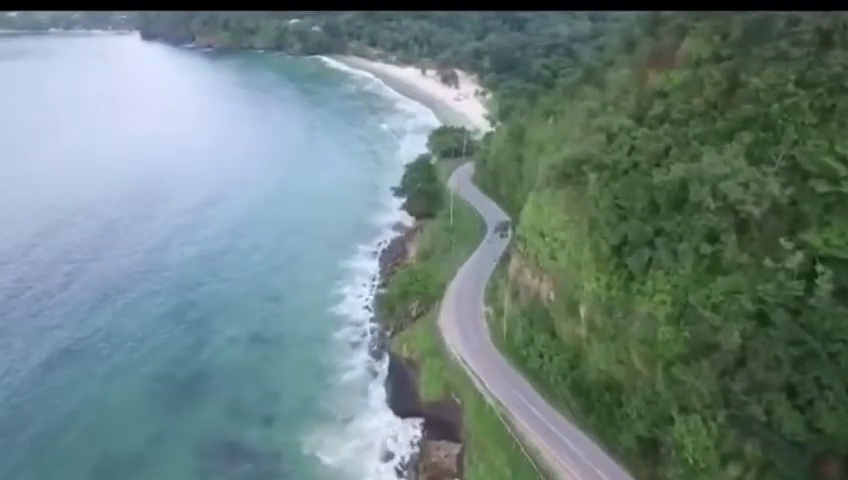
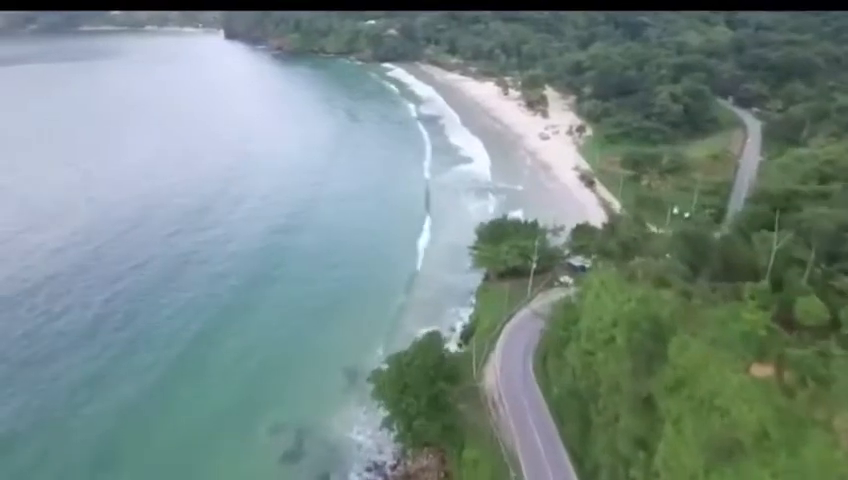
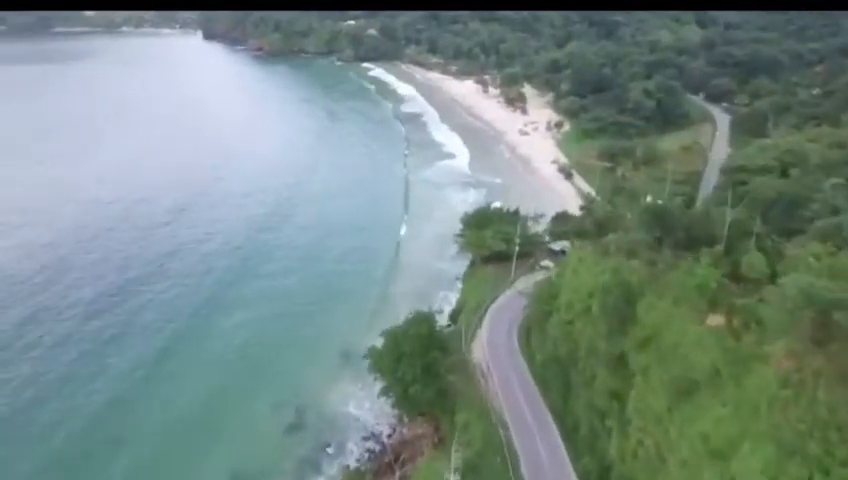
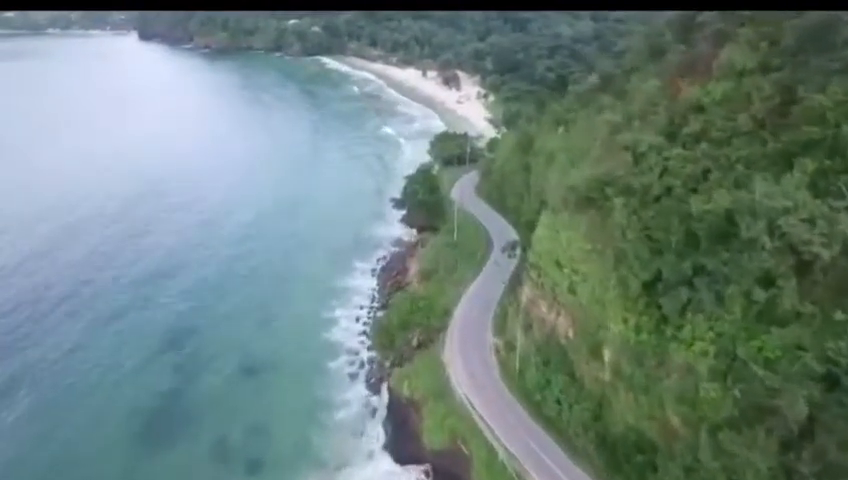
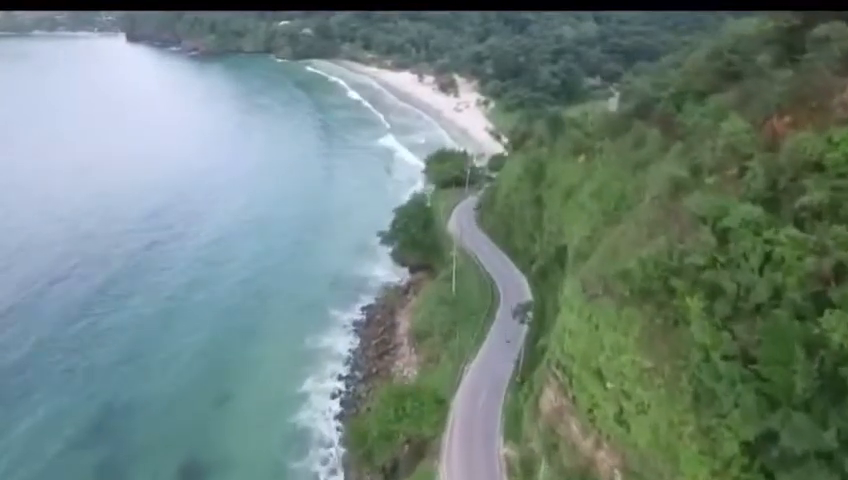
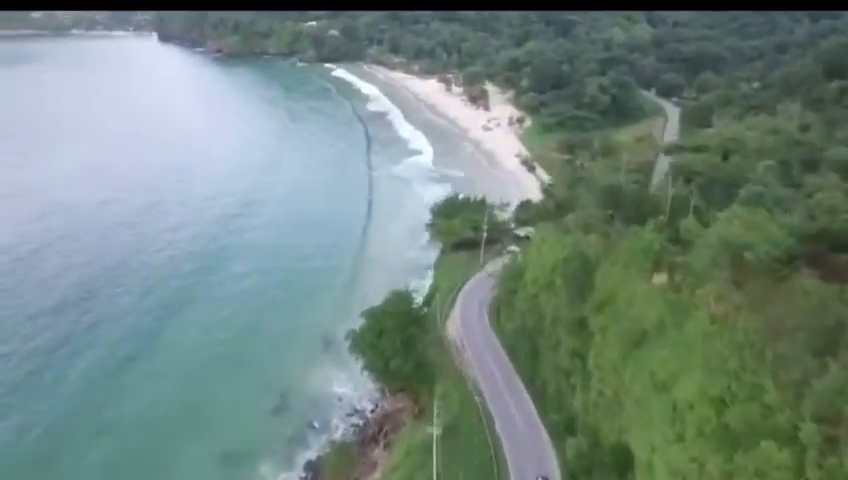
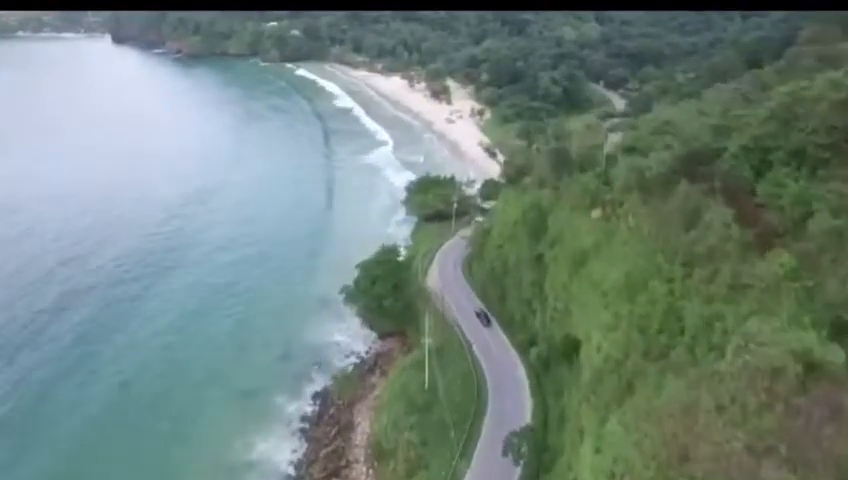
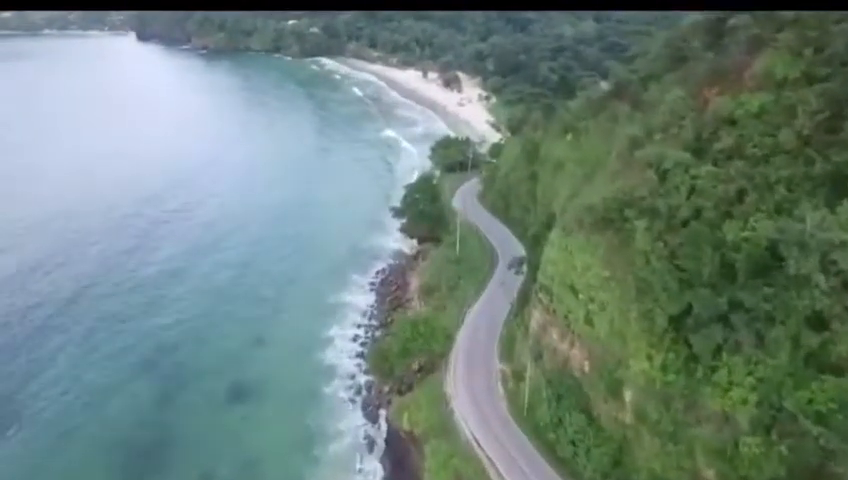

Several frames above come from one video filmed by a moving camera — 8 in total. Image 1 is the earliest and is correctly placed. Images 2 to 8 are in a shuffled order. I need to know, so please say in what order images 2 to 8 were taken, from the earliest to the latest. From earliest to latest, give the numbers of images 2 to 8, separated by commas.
4, 8, 5, 7, 6, 3, 2
